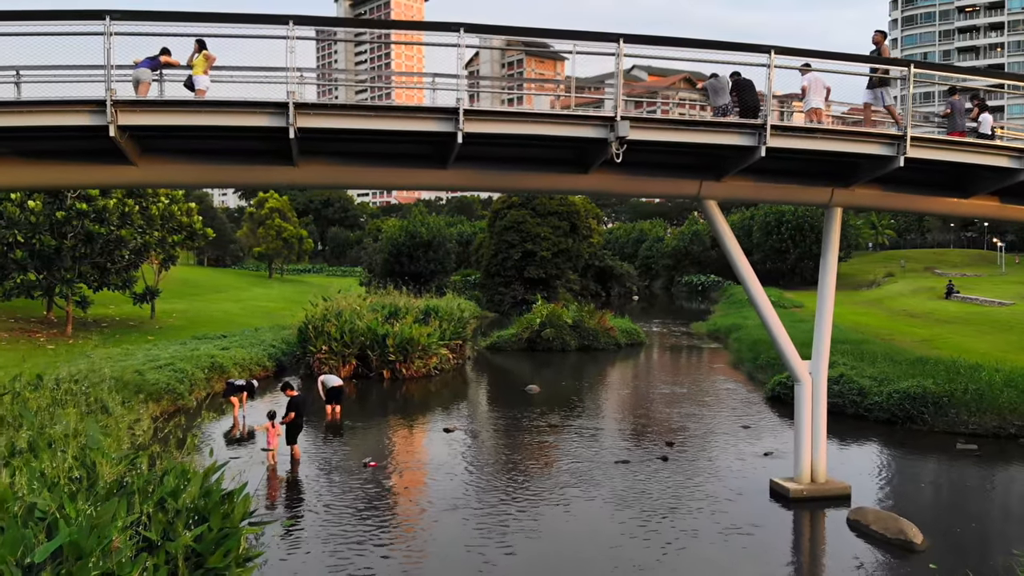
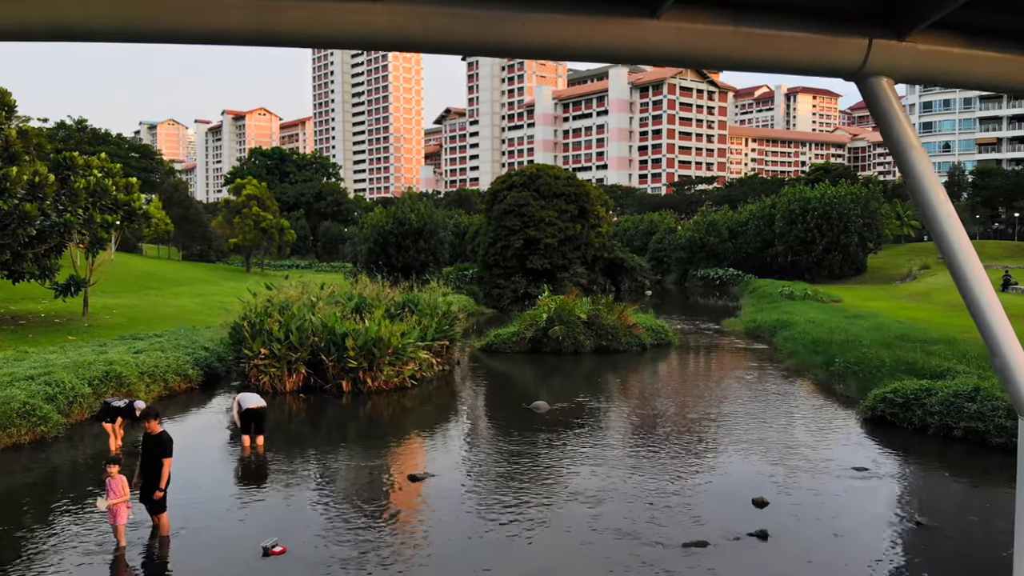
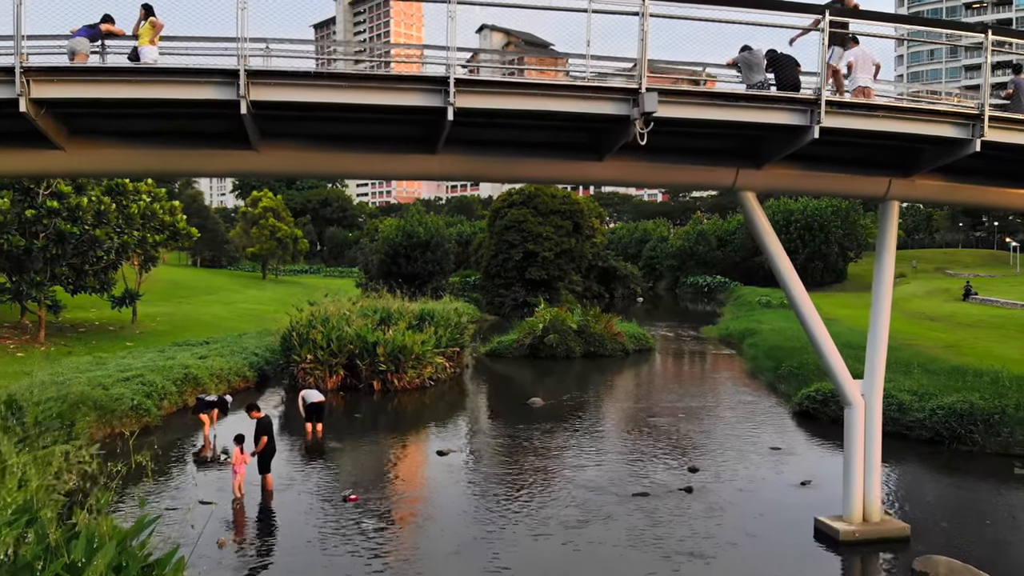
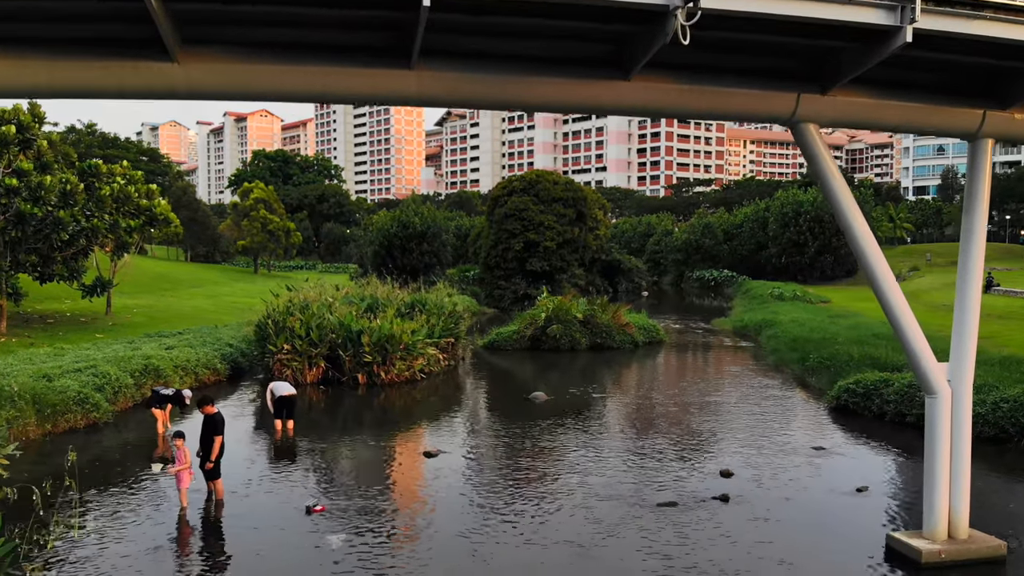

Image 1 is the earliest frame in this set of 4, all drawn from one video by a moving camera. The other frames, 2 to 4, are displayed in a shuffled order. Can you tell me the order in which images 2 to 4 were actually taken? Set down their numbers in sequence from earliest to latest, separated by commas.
3, 4, 2
